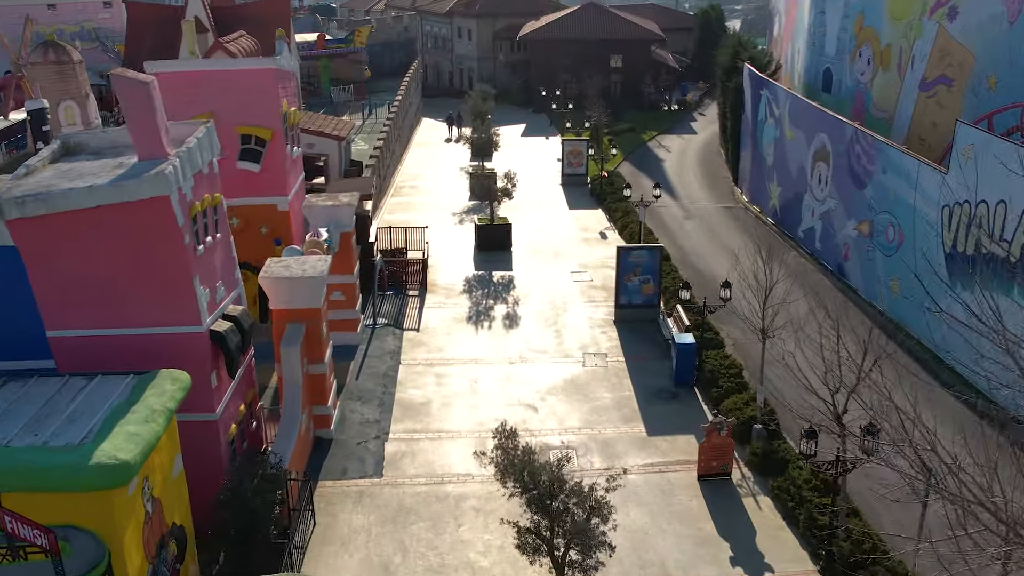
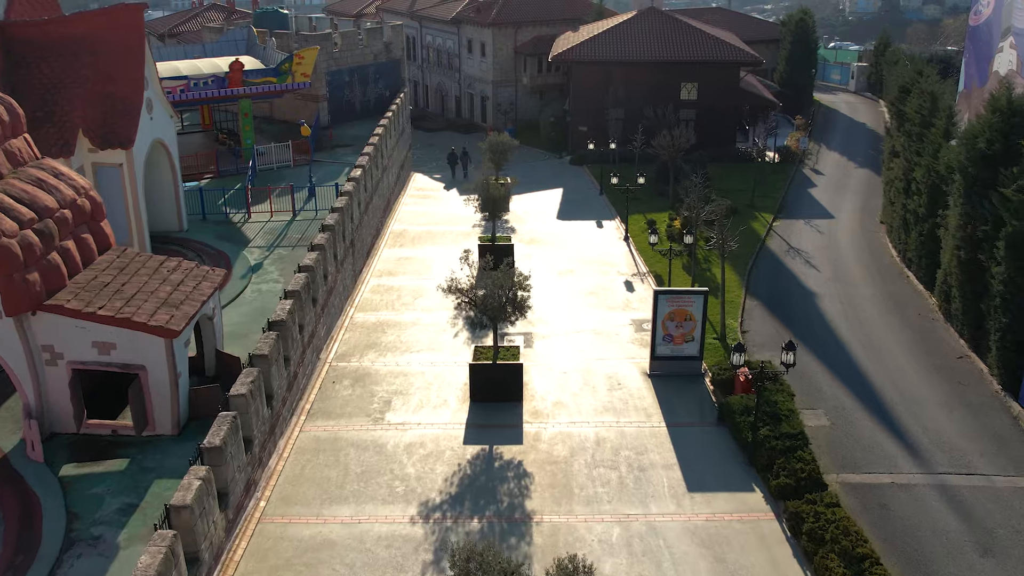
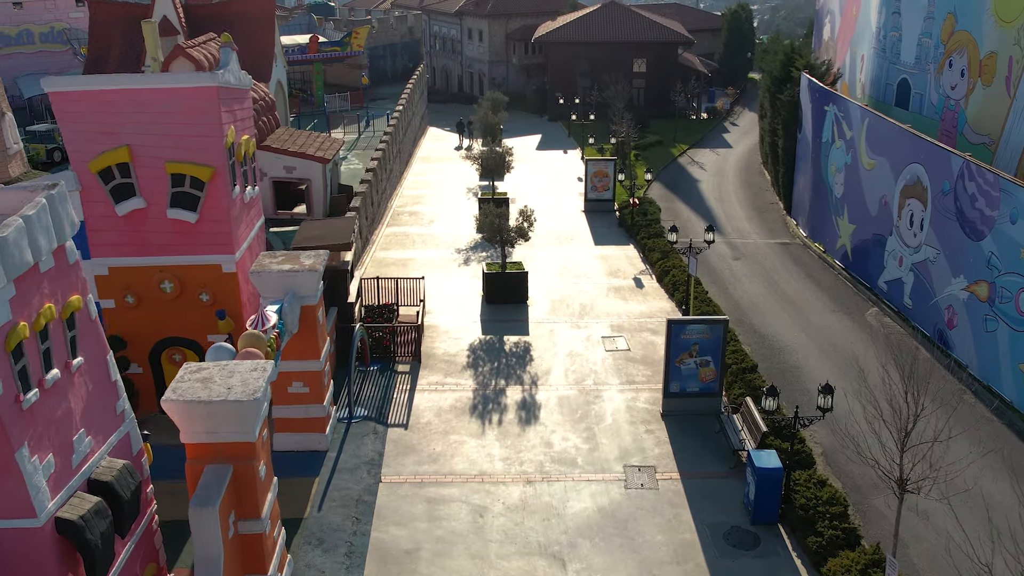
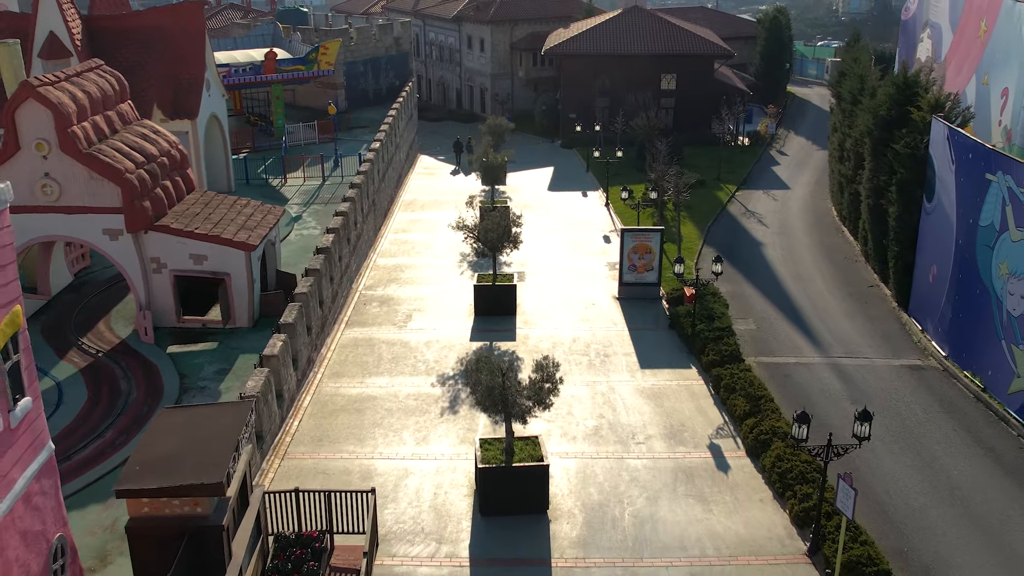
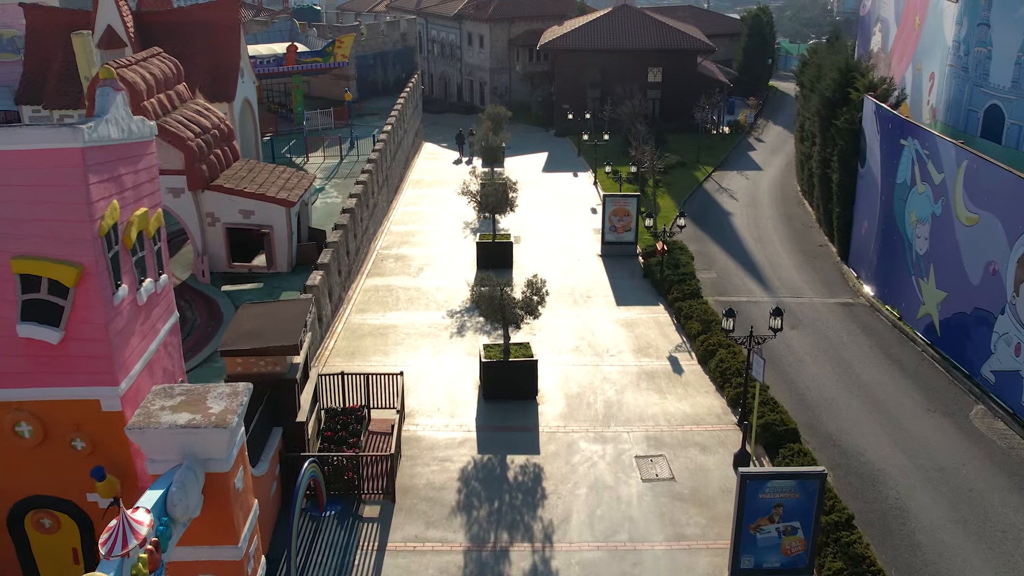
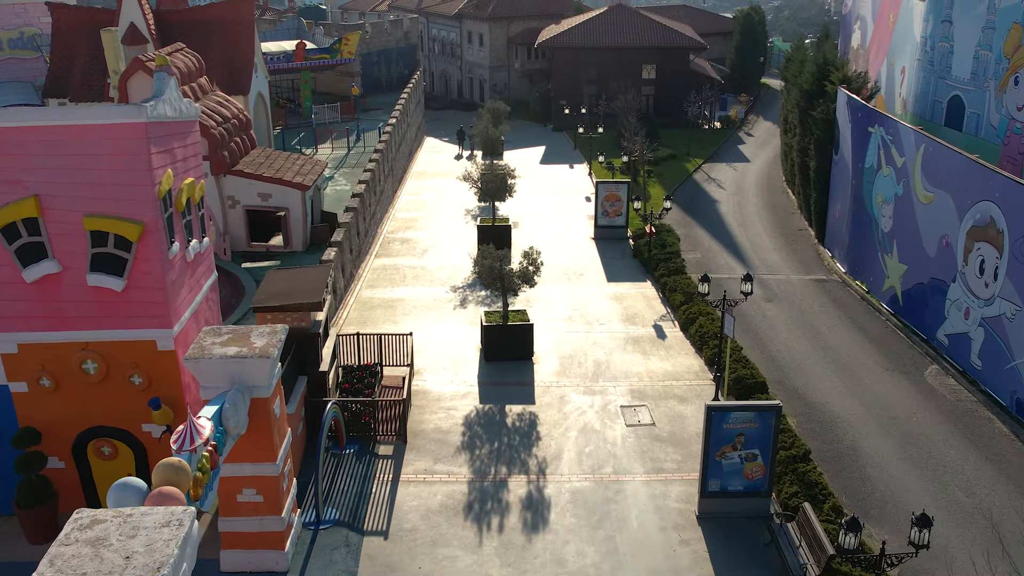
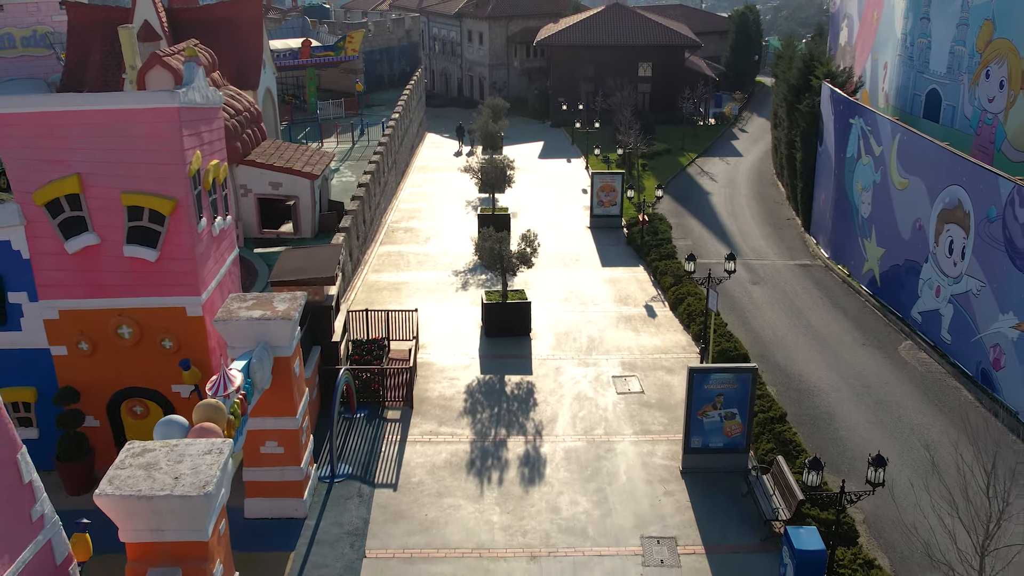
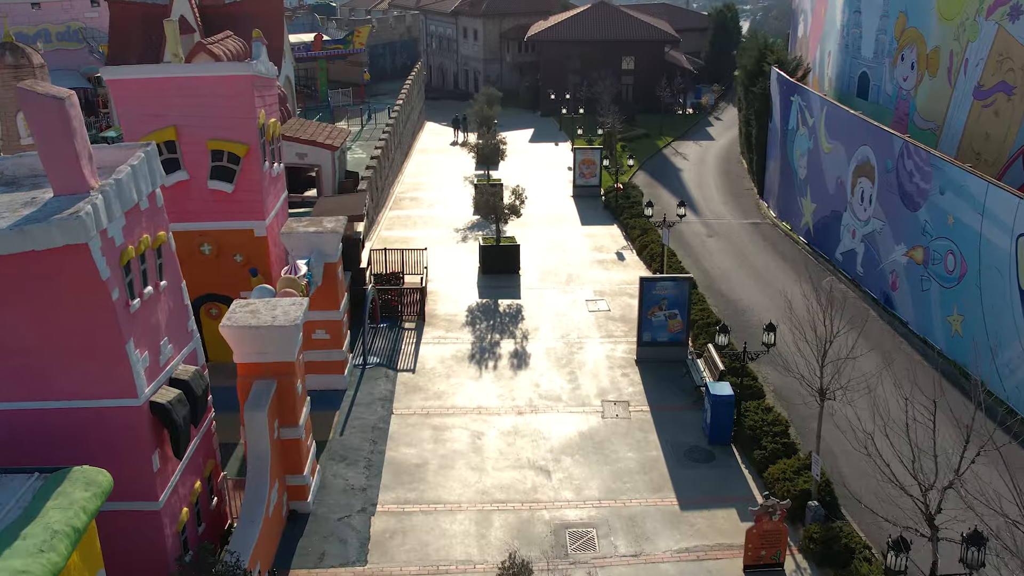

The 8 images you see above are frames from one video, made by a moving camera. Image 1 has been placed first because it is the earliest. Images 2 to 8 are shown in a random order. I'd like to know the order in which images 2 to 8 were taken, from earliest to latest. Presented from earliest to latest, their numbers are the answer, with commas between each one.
8, 3, 7, 6, 5, 4, 2
